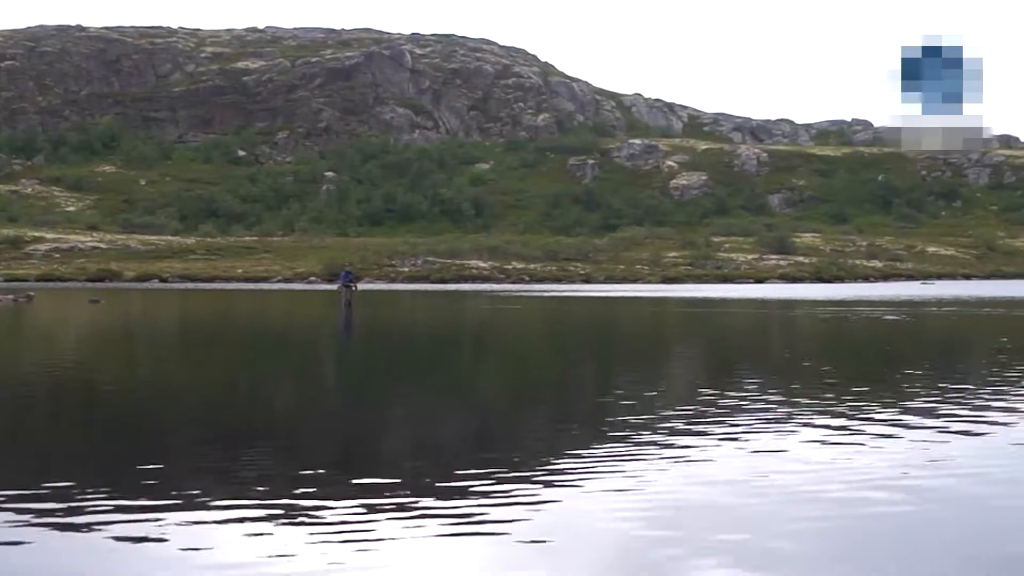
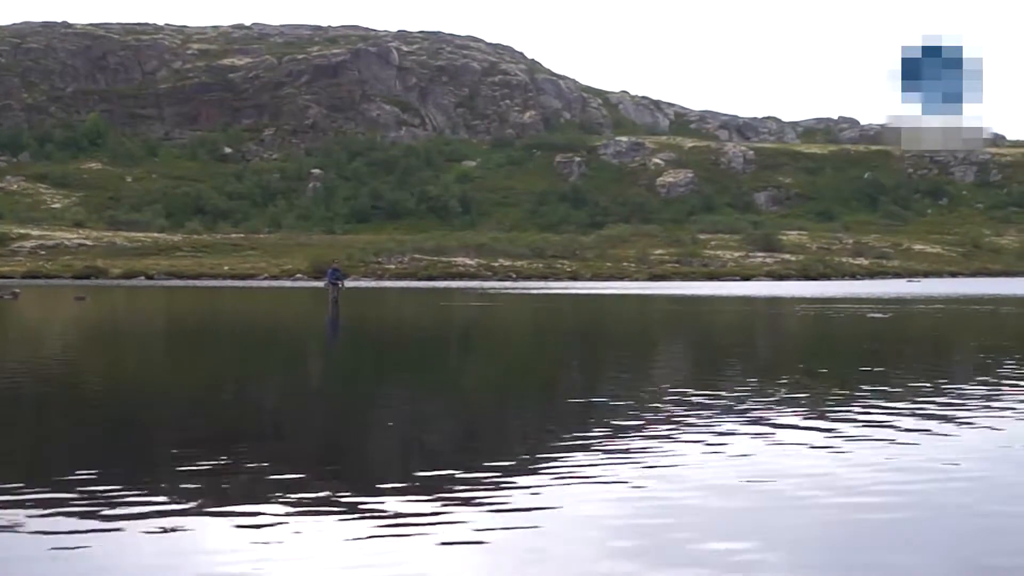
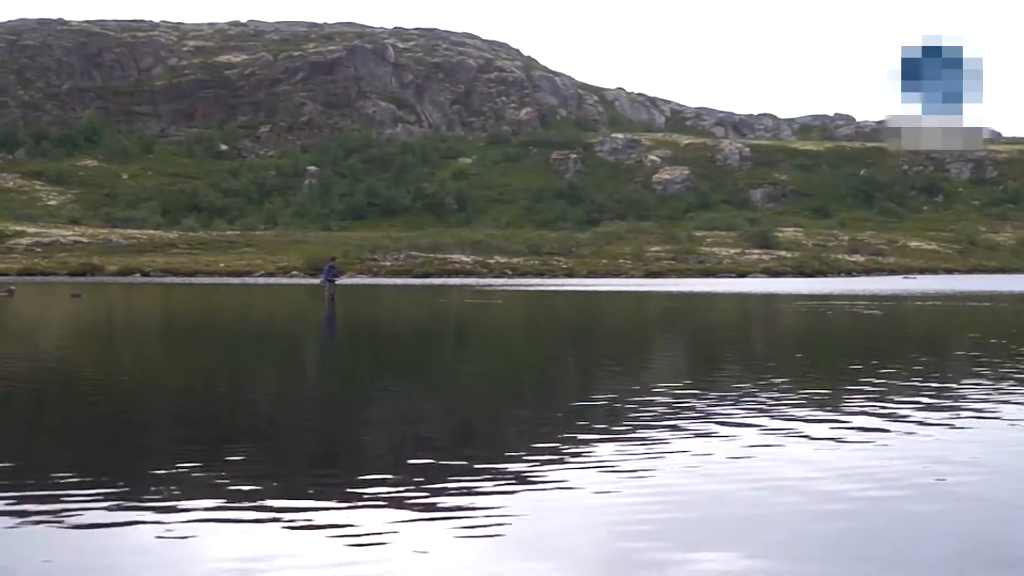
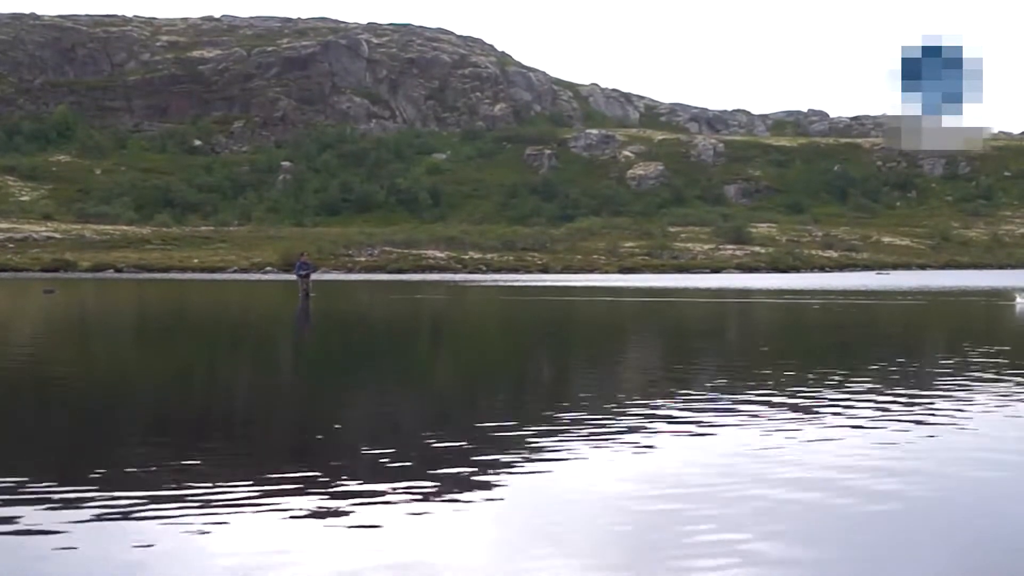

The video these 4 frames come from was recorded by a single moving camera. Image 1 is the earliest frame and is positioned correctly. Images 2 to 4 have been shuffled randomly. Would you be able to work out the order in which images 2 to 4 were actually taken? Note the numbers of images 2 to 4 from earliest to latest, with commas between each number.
2, 3, 4
